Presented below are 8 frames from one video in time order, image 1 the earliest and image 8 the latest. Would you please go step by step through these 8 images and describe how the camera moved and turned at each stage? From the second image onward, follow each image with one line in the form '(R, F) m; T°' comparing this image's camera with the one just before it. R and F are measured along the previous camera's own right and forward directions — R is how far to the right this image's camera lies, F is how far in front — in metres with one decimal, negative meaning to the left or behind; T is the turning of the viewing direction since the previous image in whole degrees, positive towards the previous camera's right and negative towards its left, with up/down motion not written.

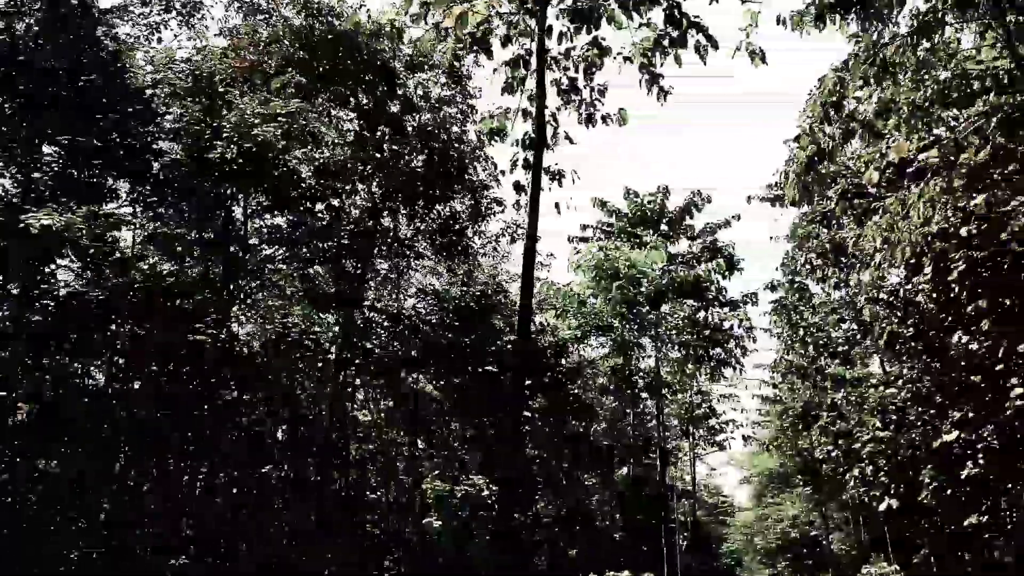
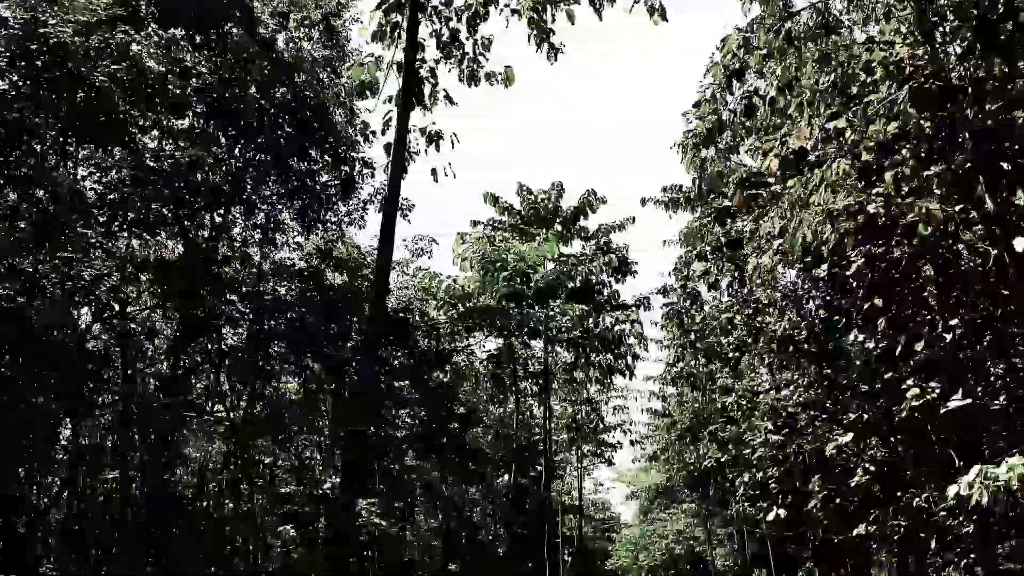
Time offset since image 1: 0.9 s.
(+0.2, +0.5) m; +6°
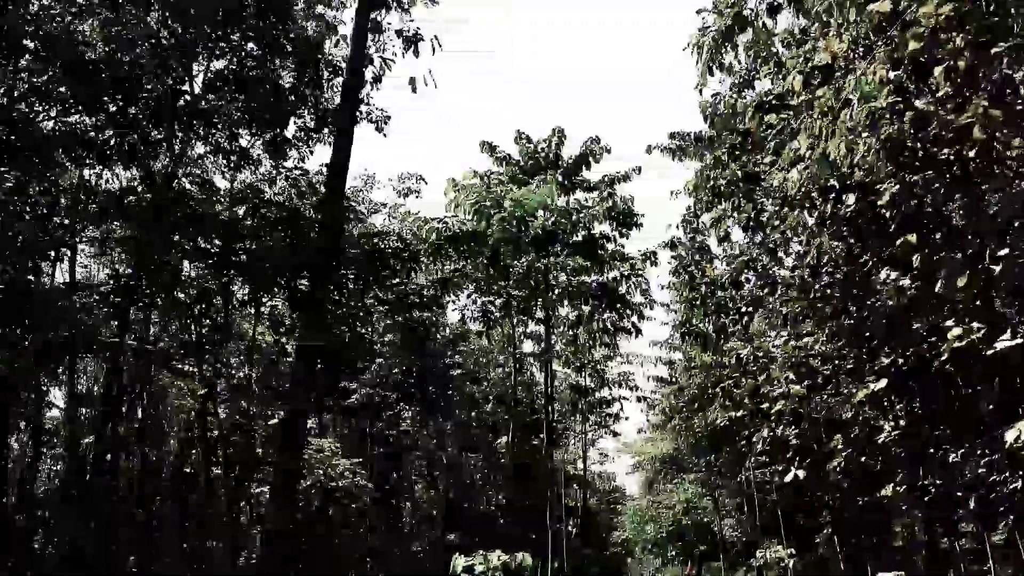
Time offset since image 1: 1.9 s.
(+0.1, +0.6) m; 0°
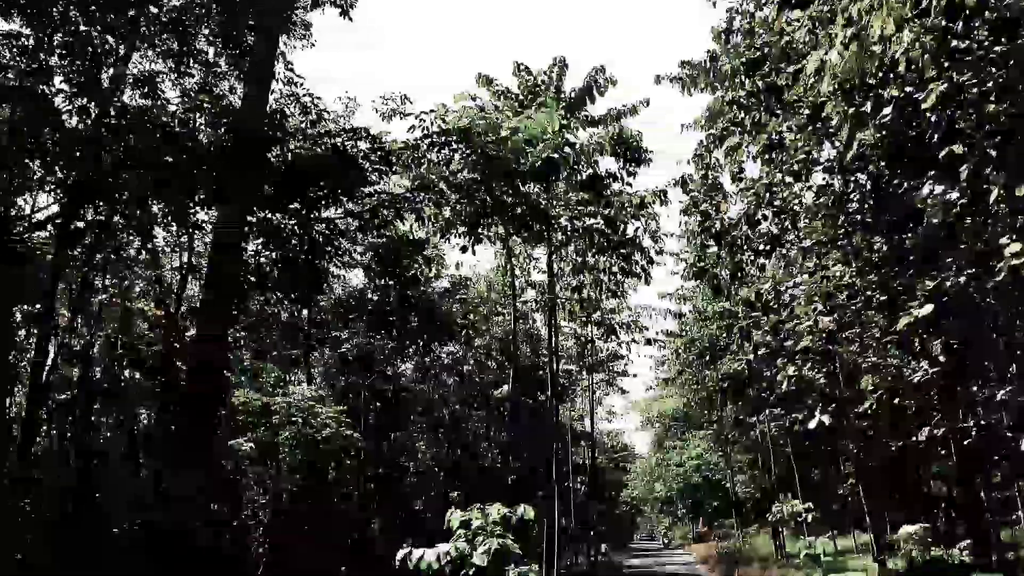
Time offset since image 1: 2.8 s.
(+0.1, +0.5) m; 0°
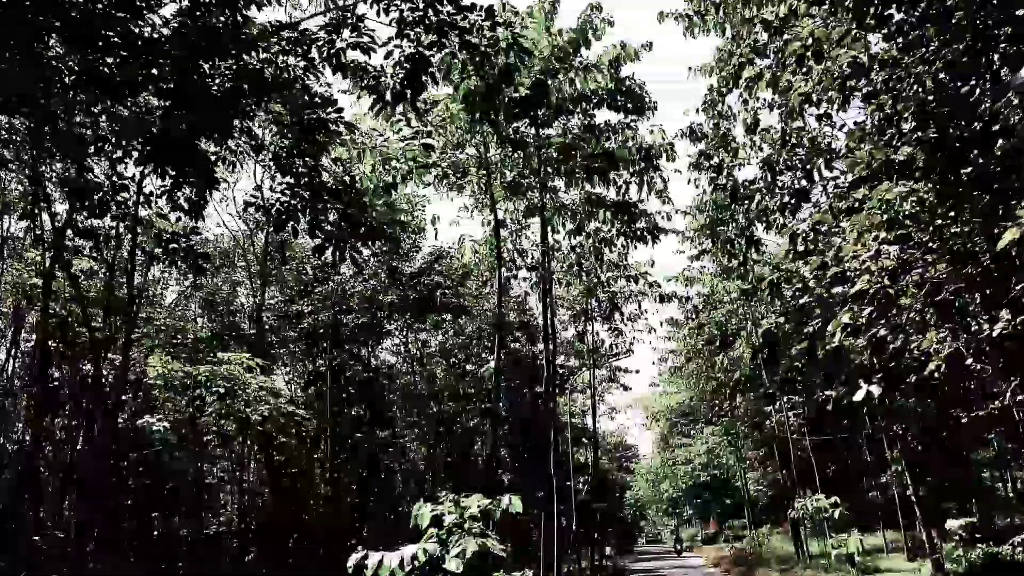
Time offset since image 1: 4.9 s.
(+0.1, +1.0) m; 0°
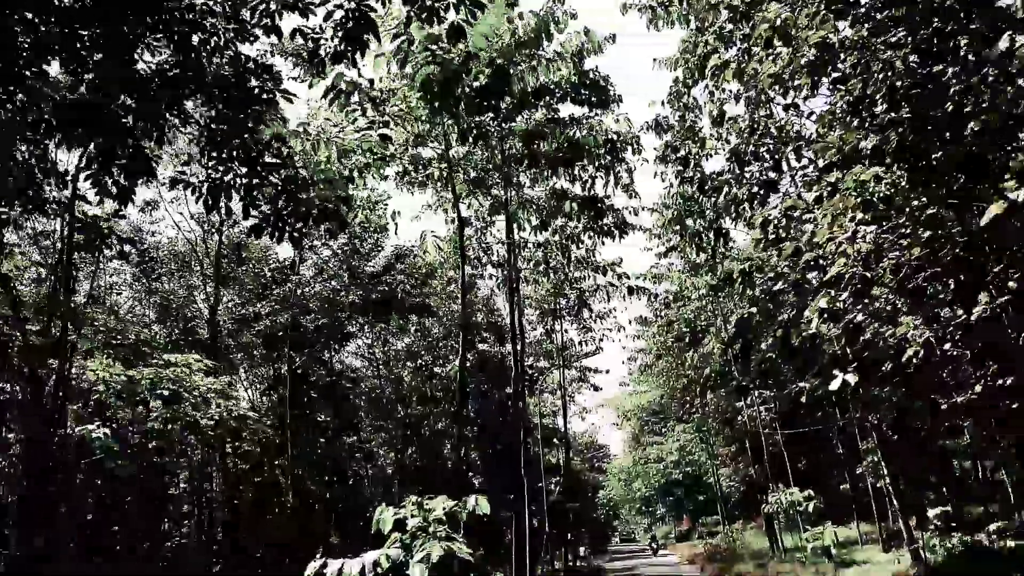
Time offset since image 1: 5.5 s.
(0.0, +0.2) m; +2°
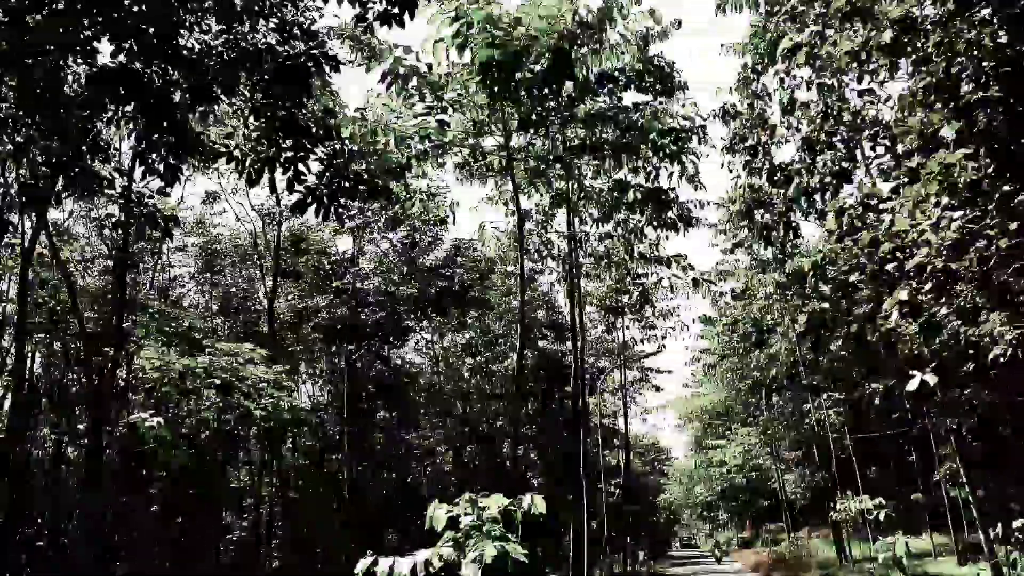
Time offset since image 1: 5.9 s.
(0.0, +0.2) m; -4°
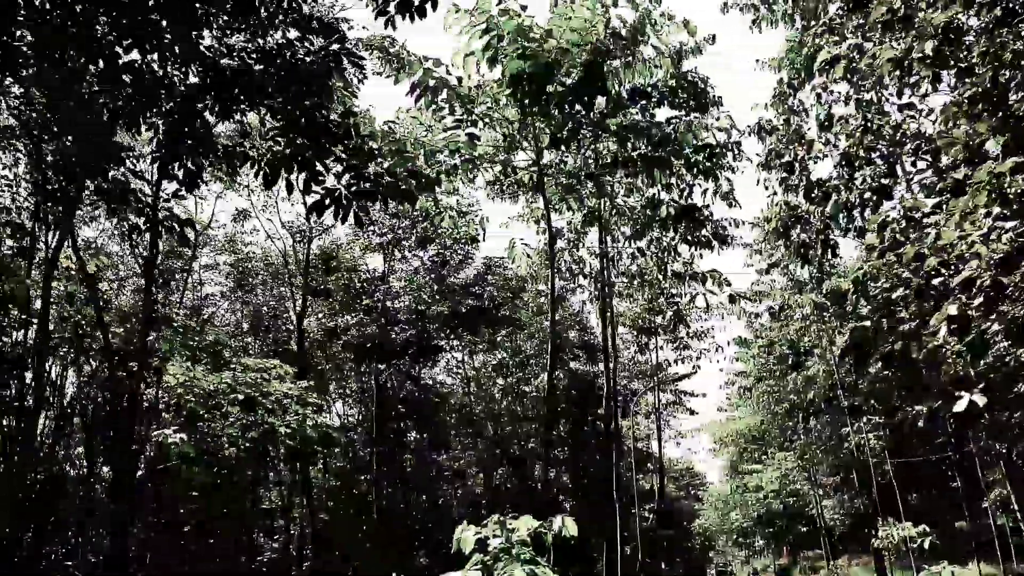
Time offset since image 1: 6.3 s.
(0.0, +0.1) m; -2°
